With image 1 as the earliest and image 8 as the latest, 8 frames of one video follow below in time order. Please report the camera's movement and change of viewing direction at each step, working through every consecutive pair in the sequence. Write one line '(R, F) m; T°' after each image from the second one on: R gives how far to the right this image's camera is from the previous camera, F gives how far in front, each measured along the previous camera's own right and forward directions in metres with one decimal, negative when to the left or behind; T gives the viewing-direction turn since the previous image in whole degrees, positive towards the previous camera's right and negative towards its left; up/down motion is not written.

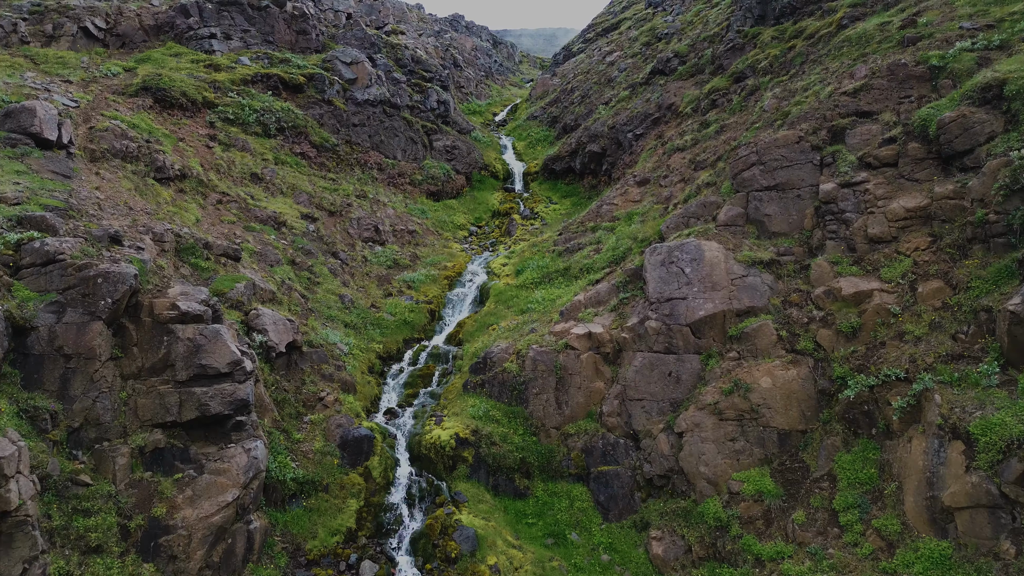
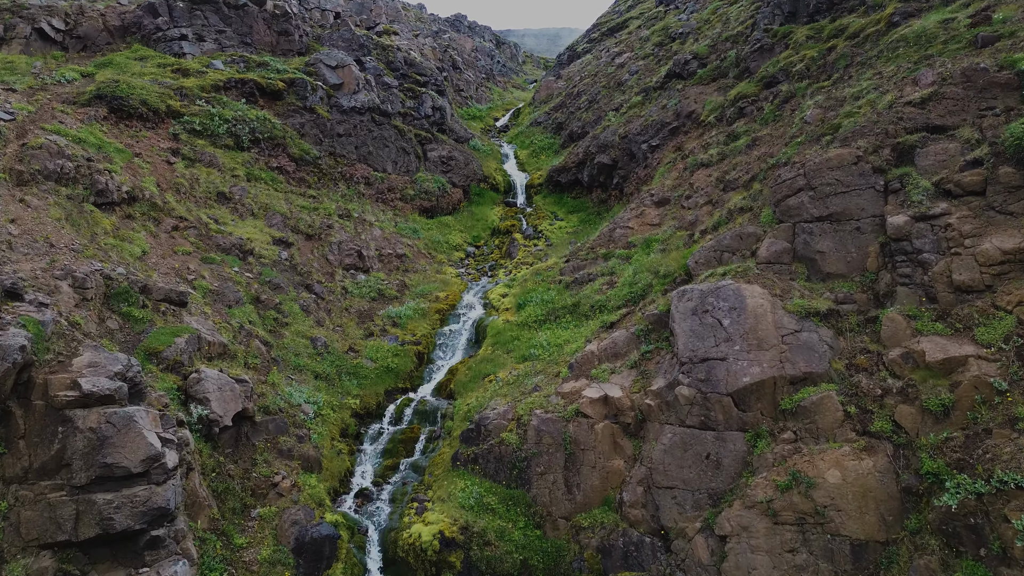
(+0.1, +2.6) m; 0°
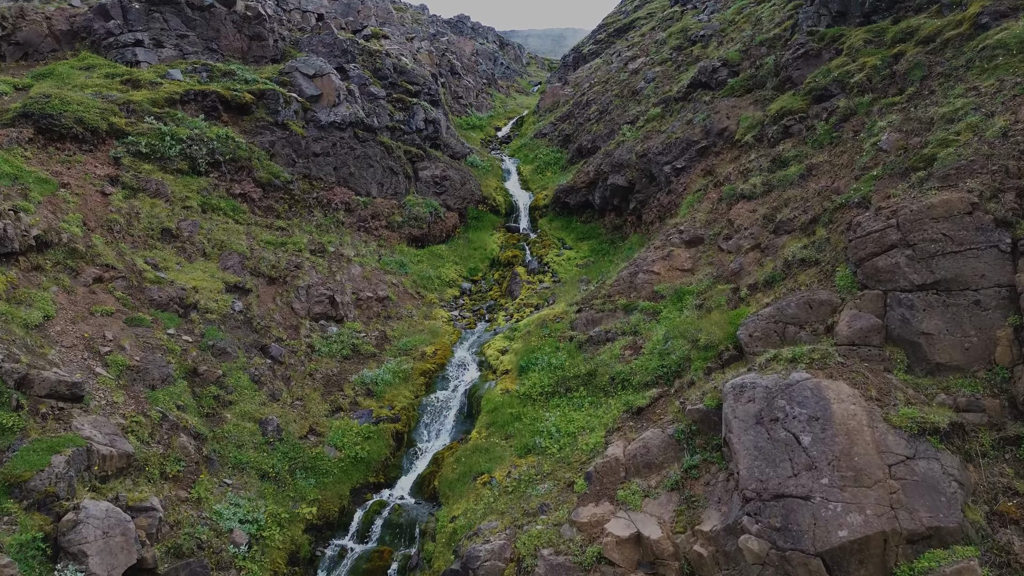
(+0.1, +3.2) m; 0°
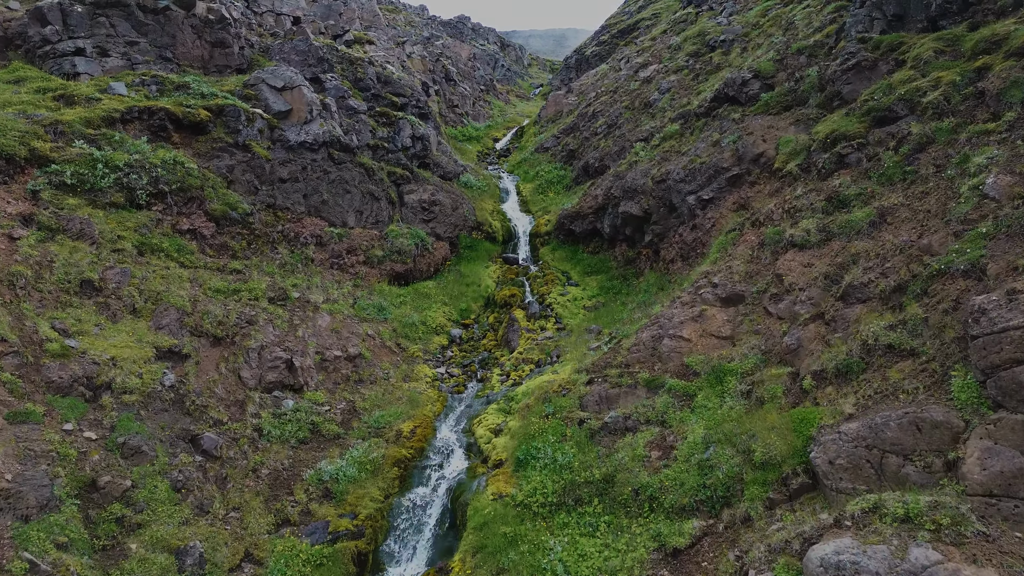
(+0.1, +3.0) m; 0°
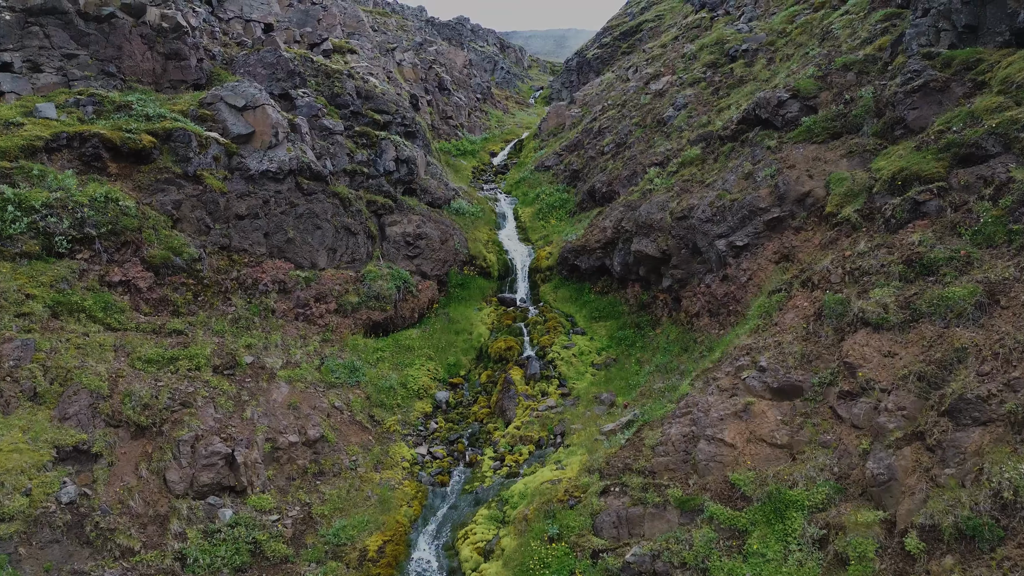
(+0.1, +2.7) m; 0°
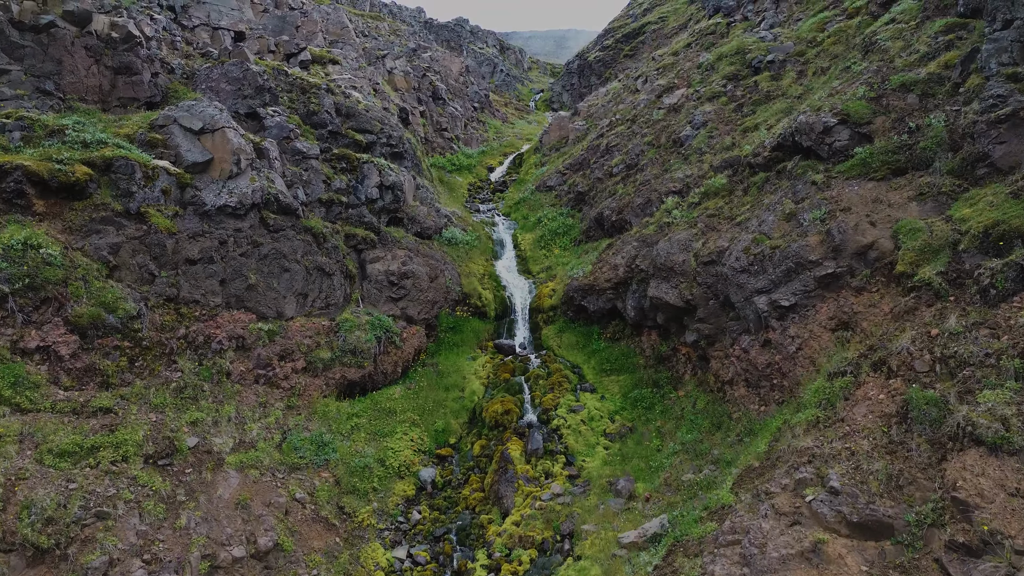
(0.0, +2.4) m; 0°
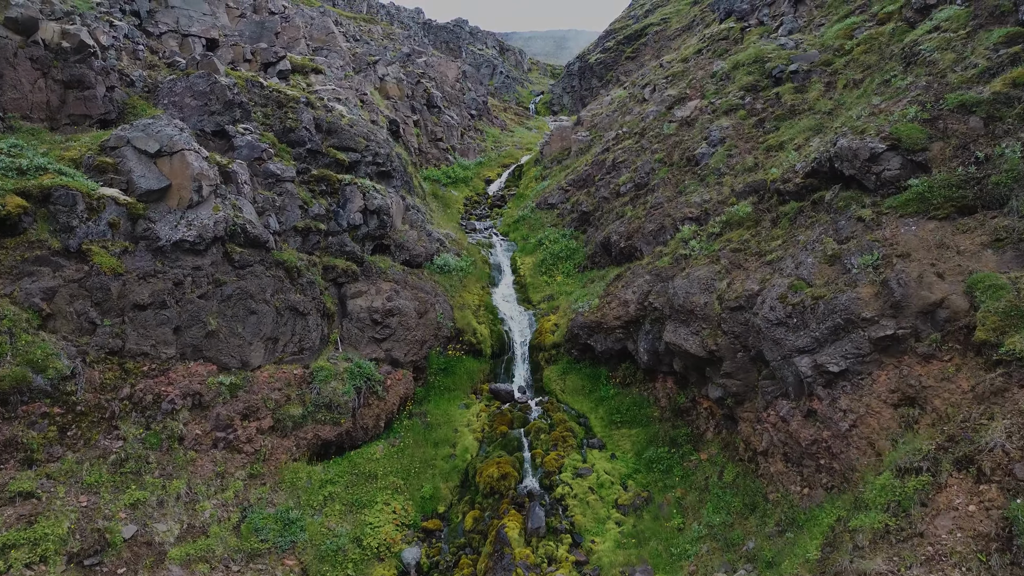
(0.0, +1.8) m; 0°
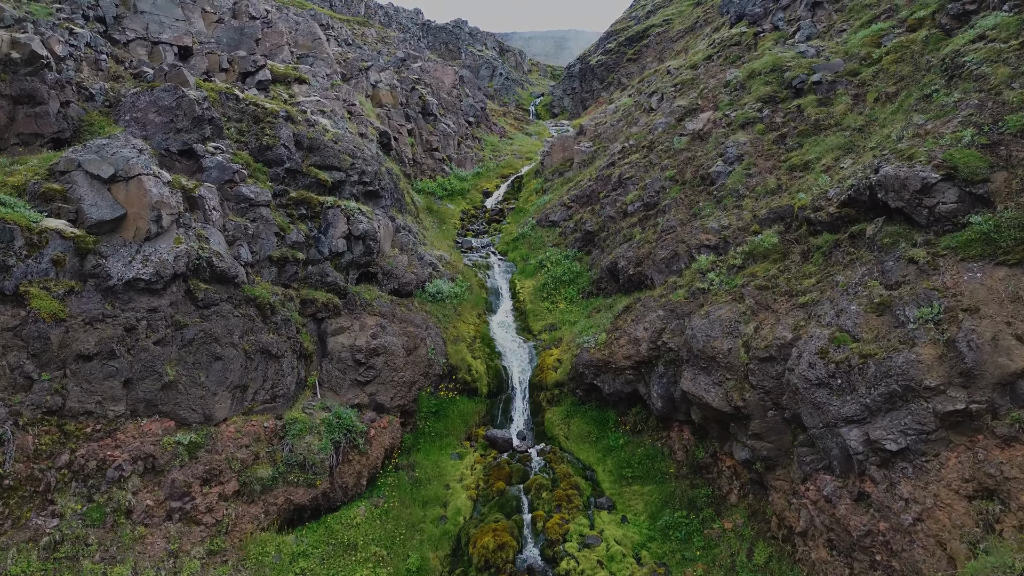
(0.0, +1.5) m; 0°
